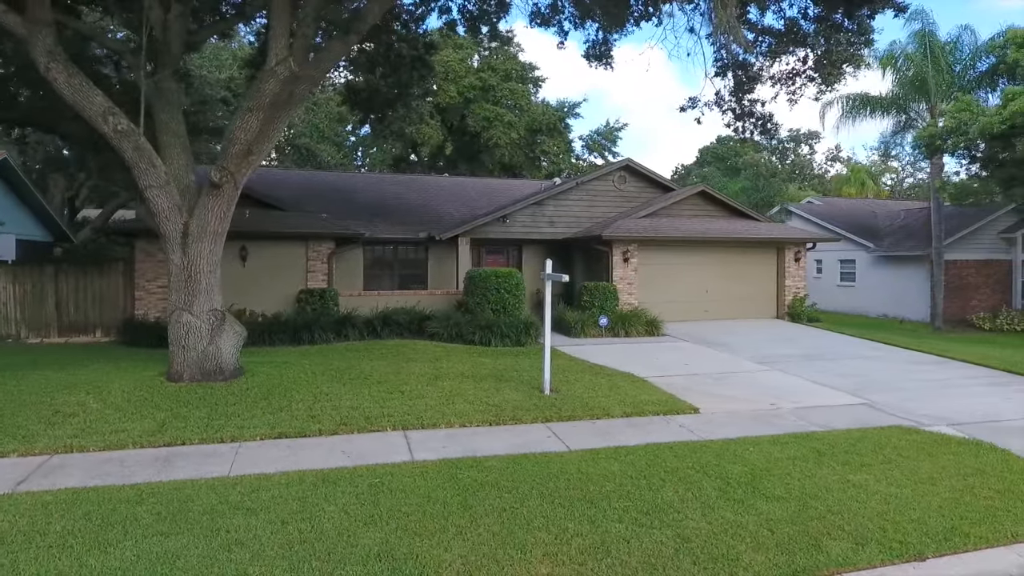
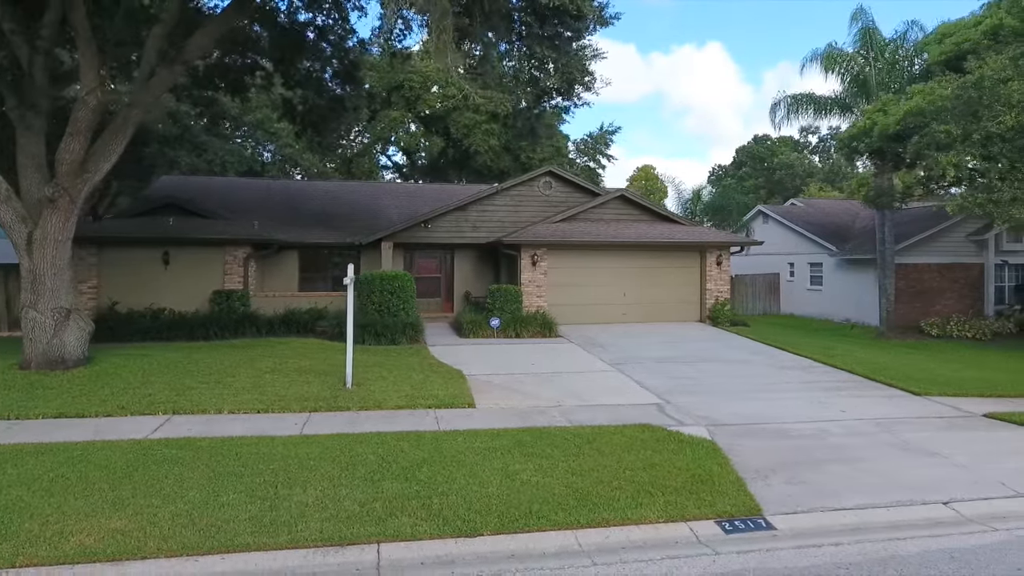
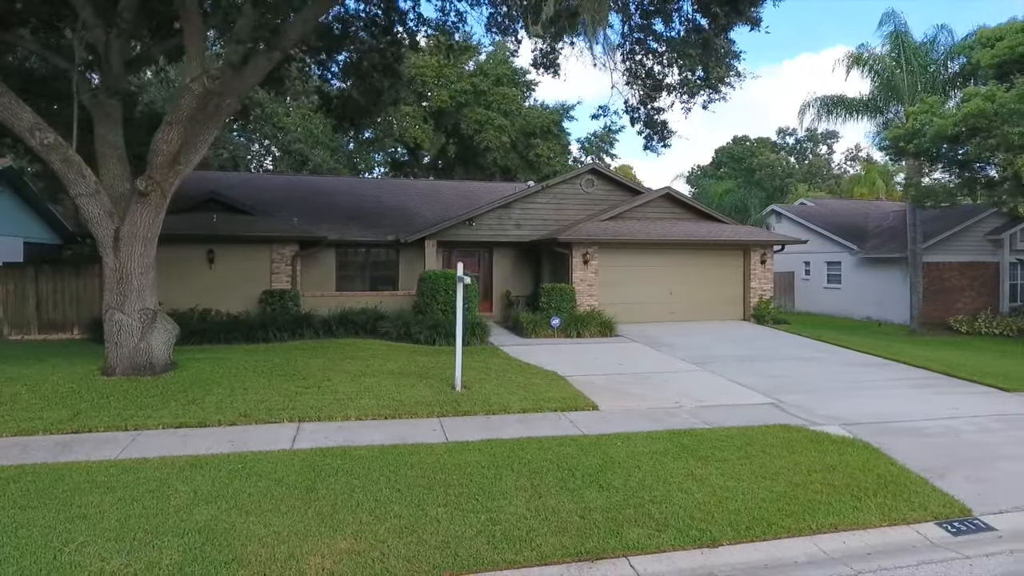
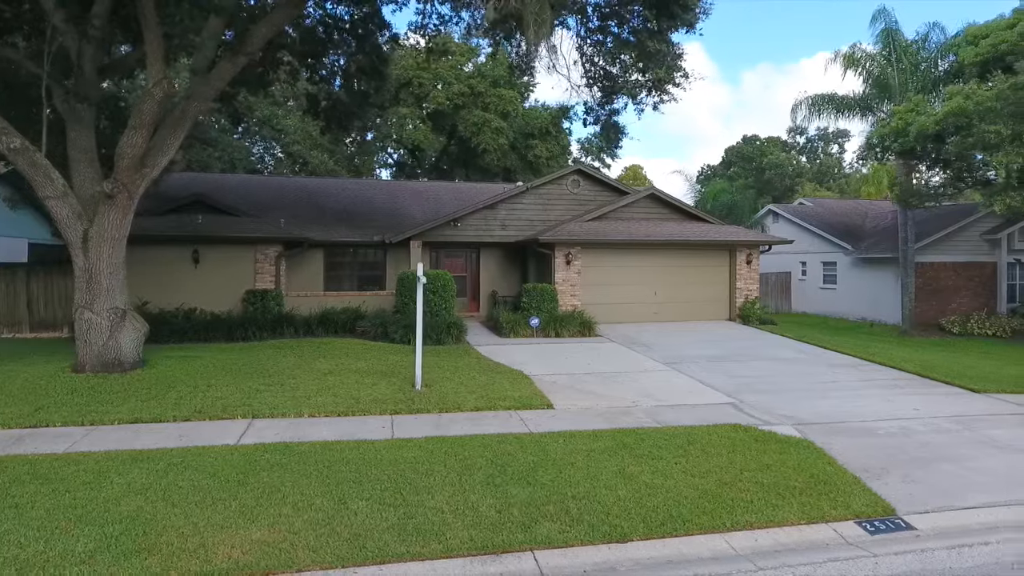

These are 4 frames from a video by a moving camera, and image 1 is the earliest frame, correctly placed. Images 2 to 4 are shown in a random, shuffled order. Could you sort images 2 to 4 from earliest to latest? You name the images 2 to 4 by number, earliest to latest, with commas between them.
3, 4, 2
